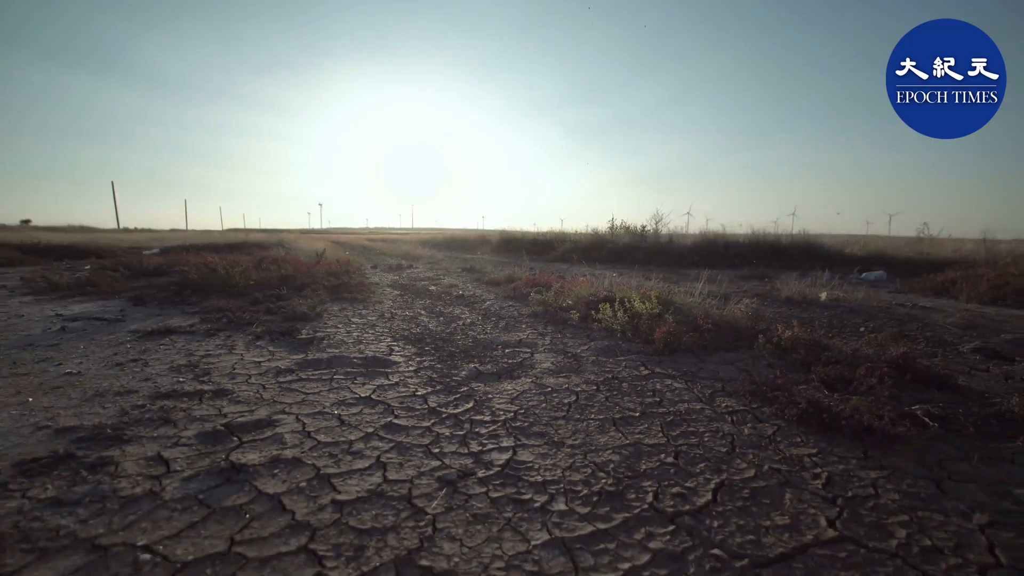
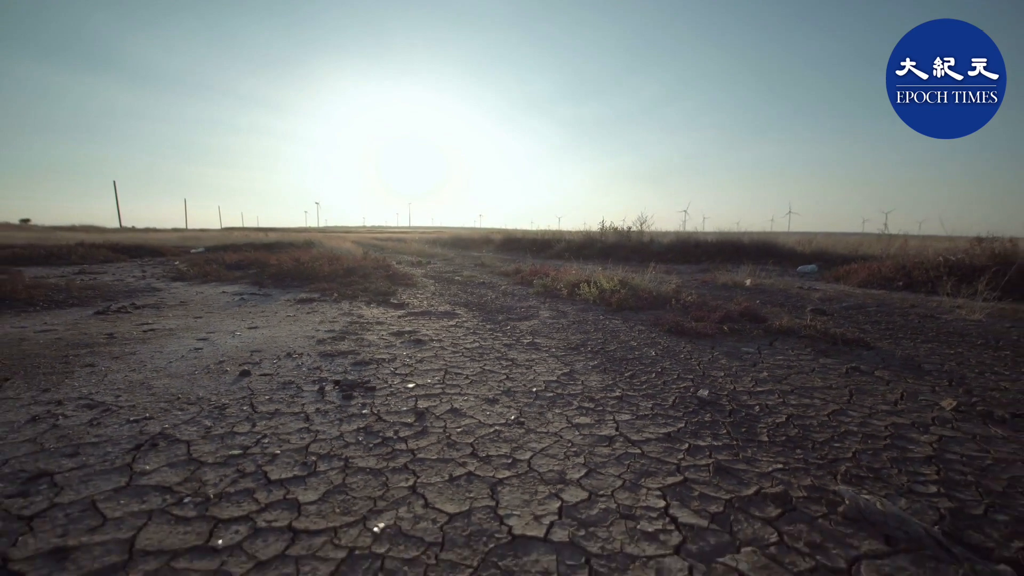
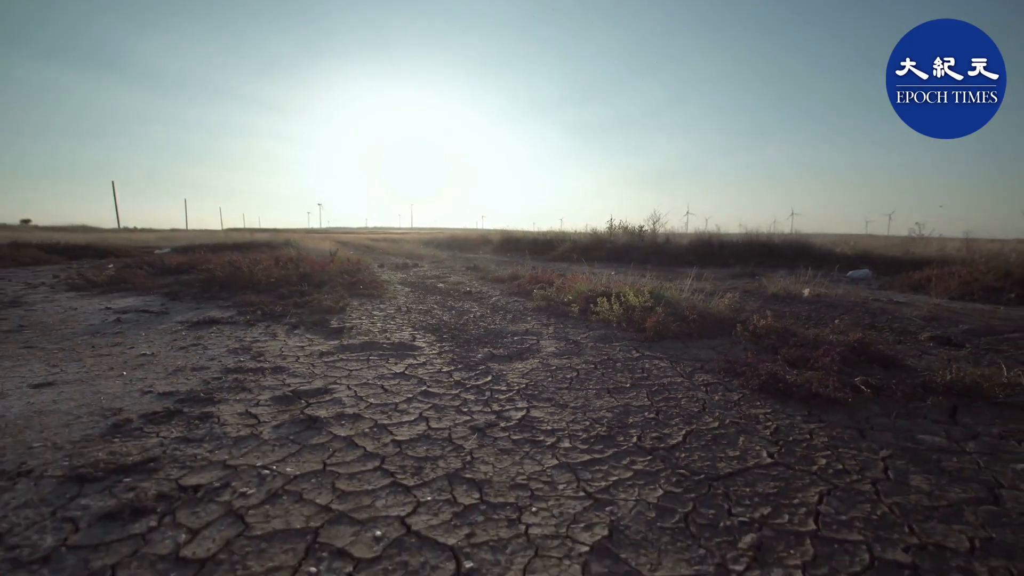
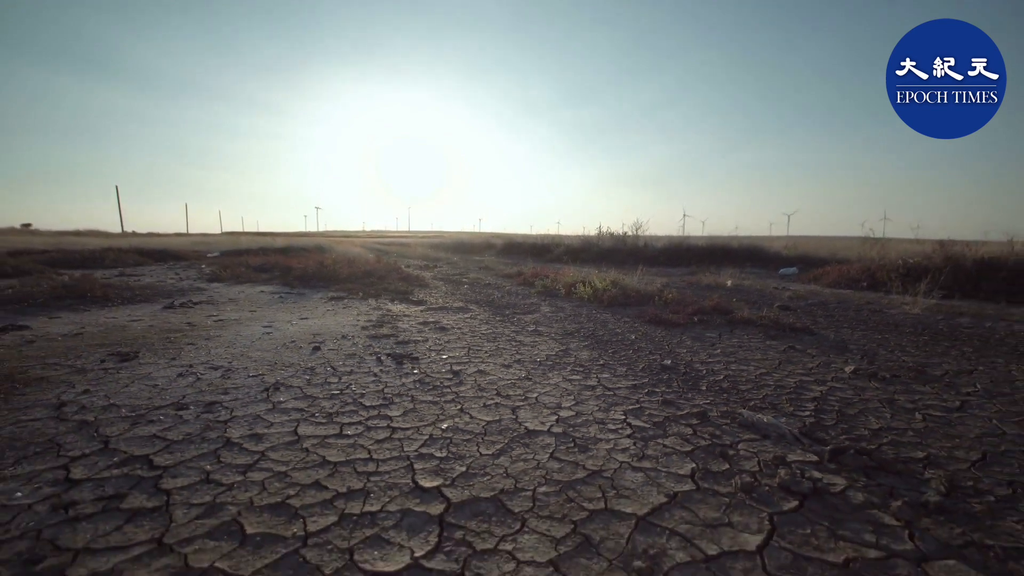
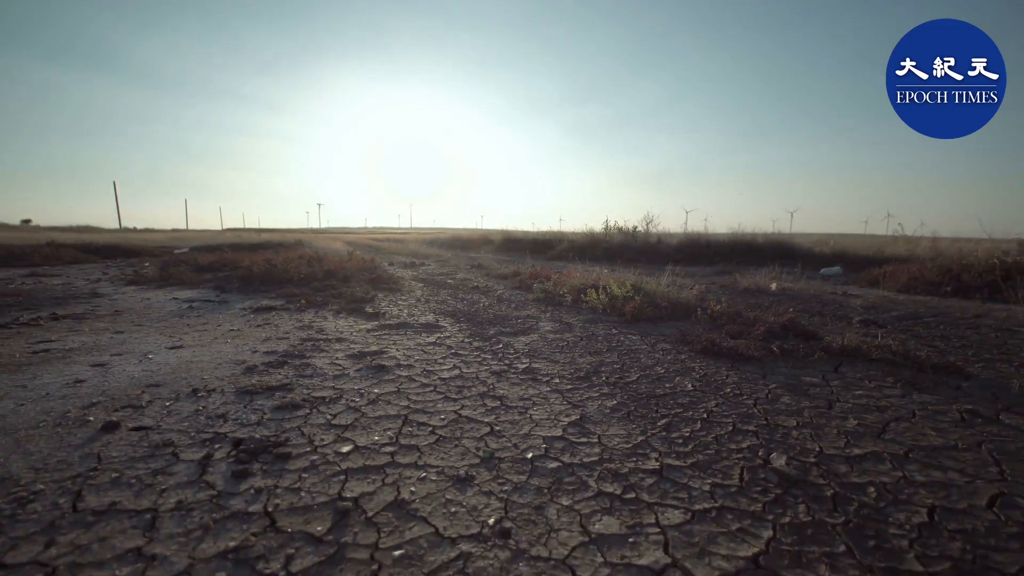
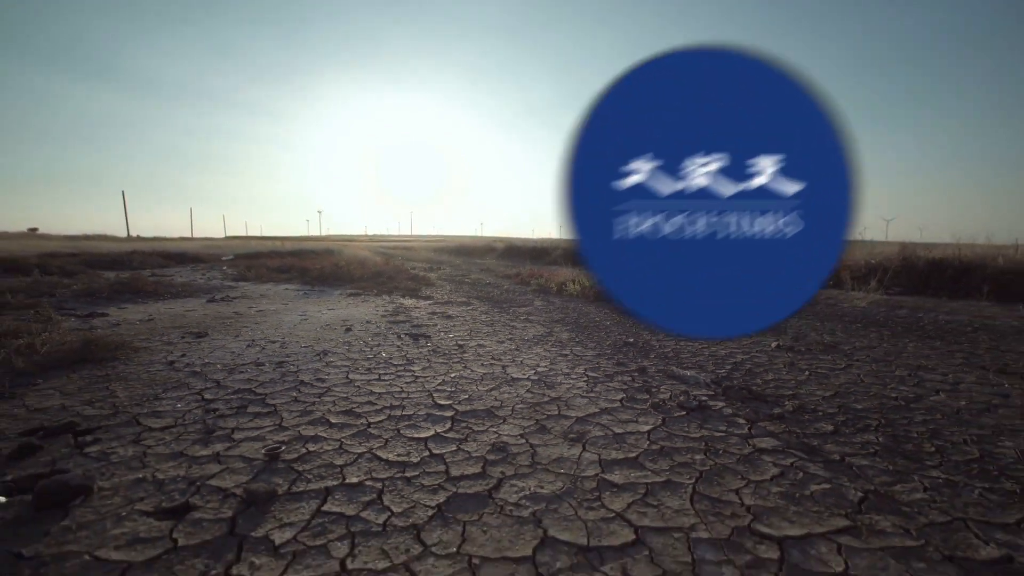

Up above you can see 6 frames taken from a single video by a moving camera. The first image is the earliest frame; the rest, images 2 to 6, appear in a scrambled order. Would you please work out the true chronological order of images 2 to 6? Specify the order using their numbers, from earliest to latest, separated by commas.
3, 5, 2, 4, 6
